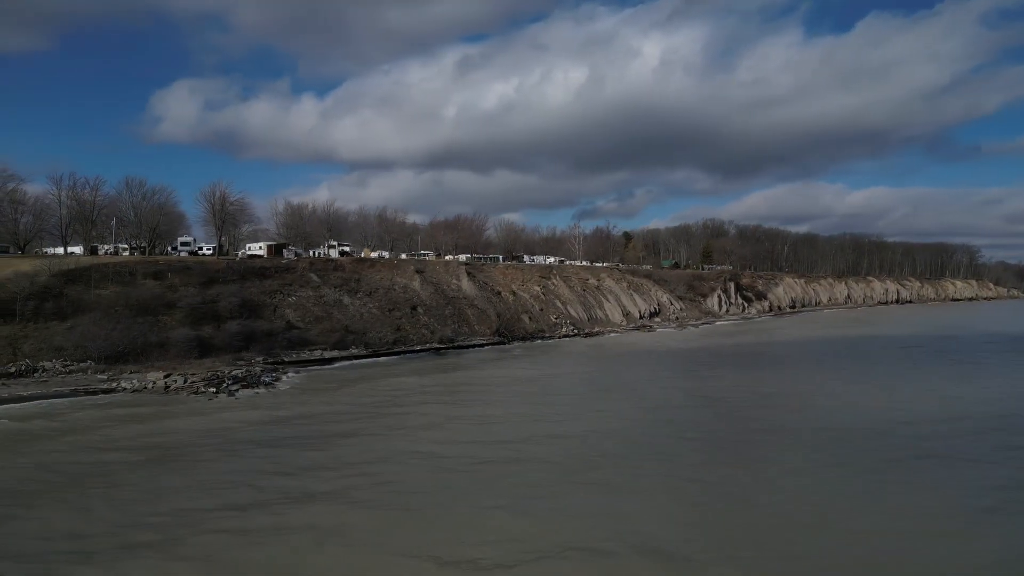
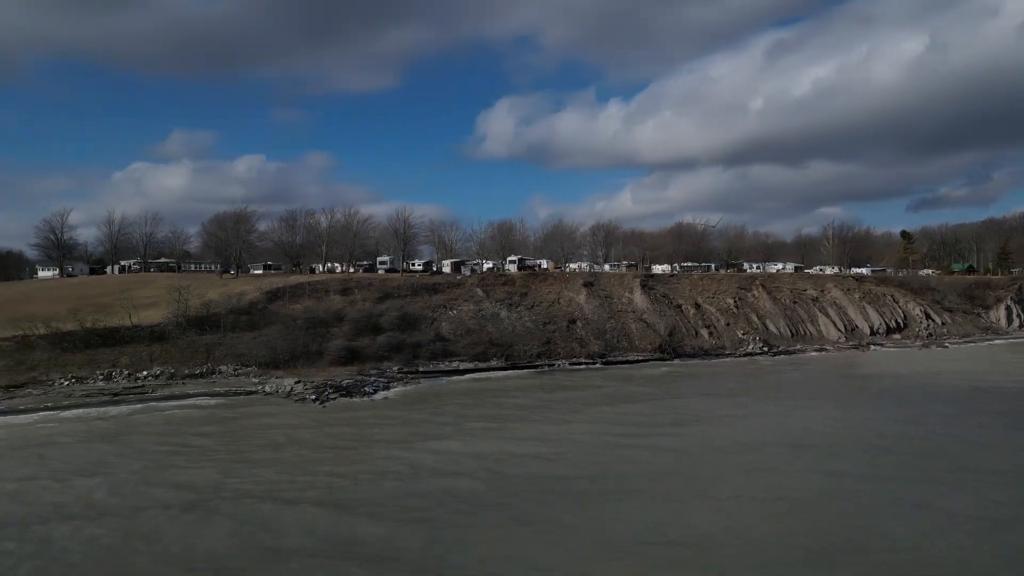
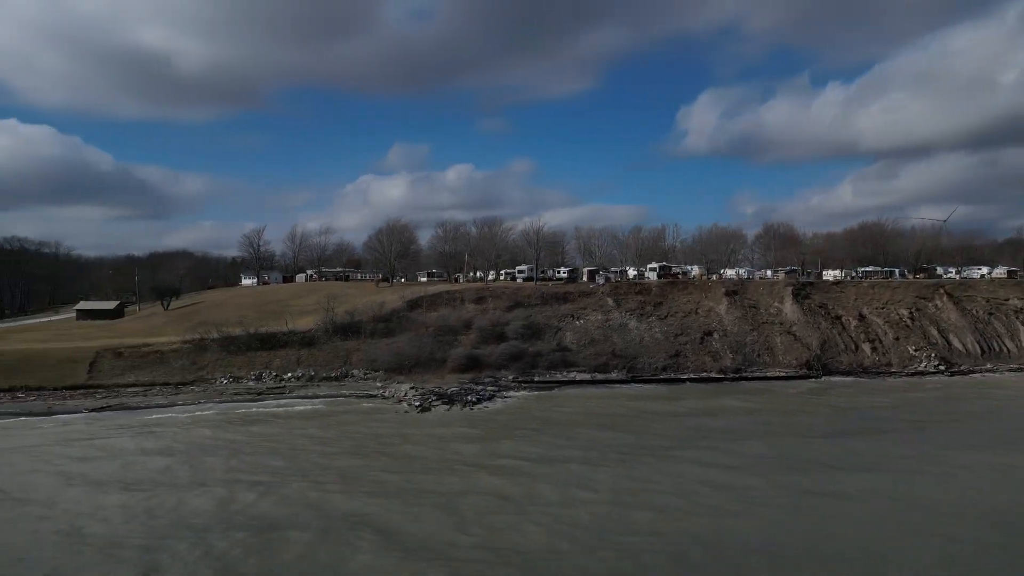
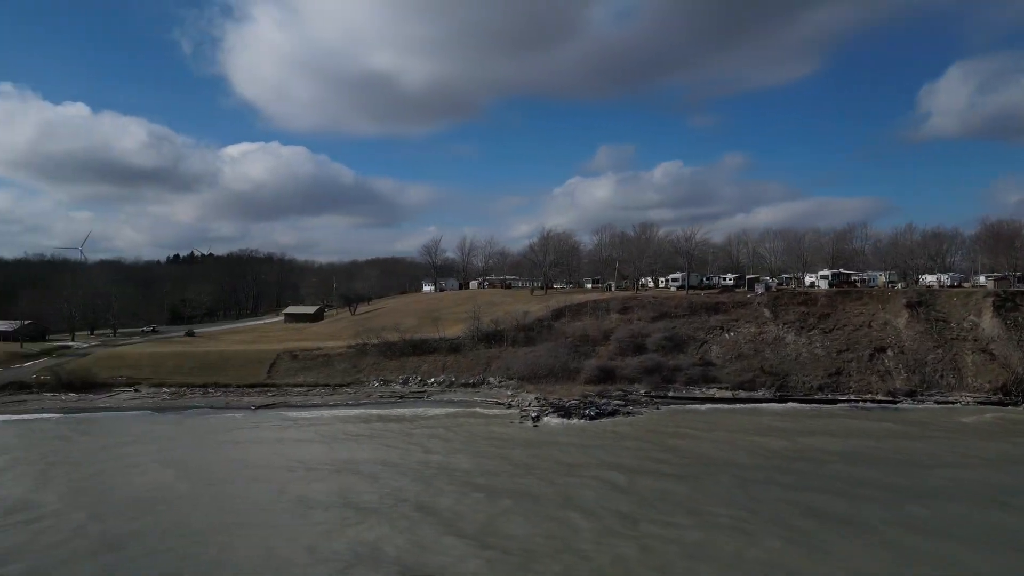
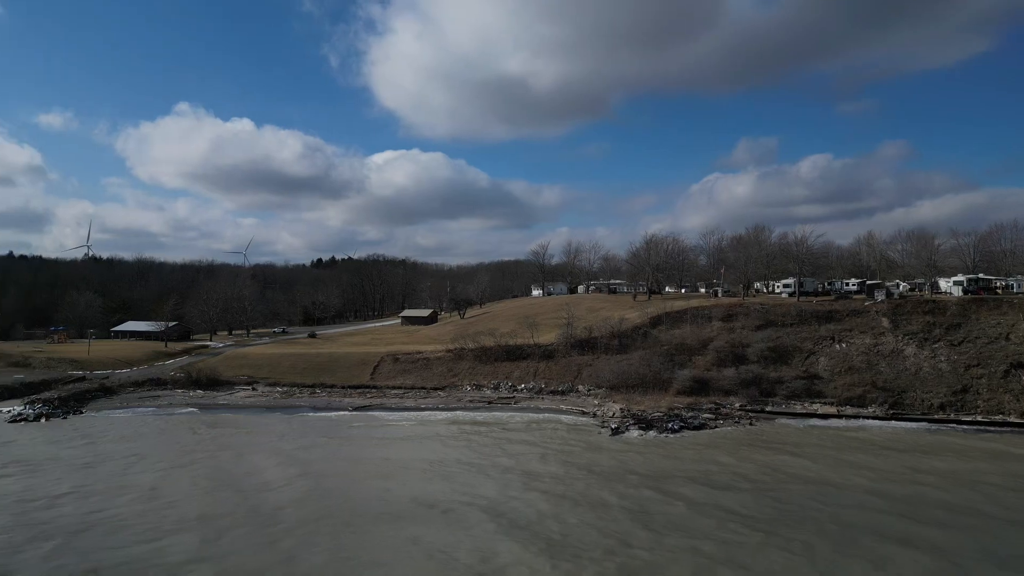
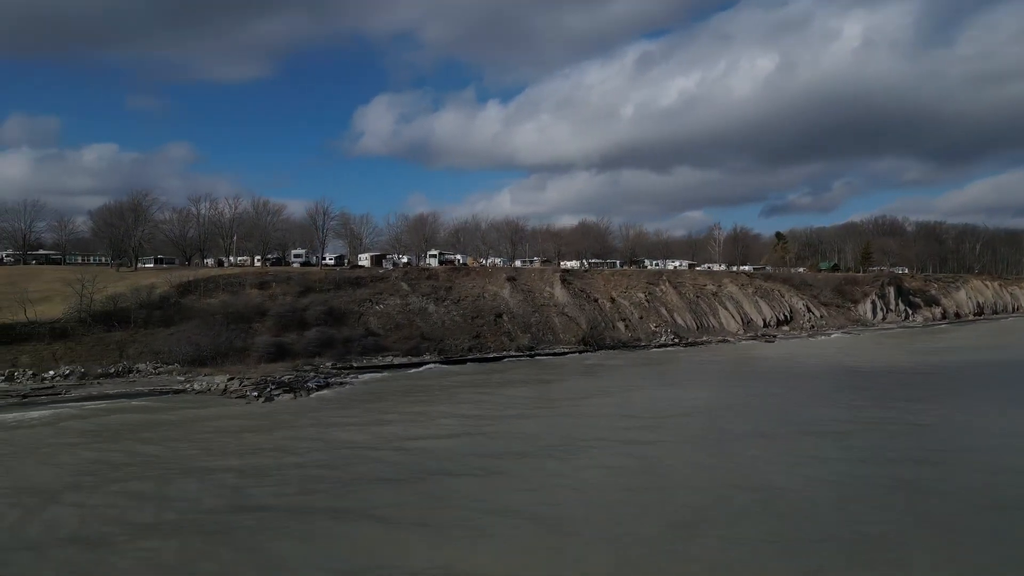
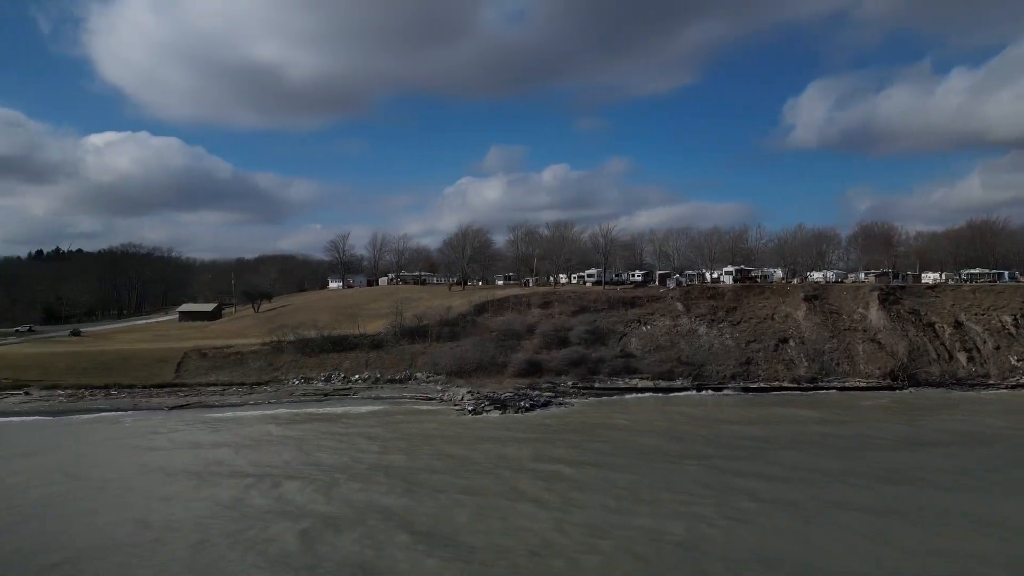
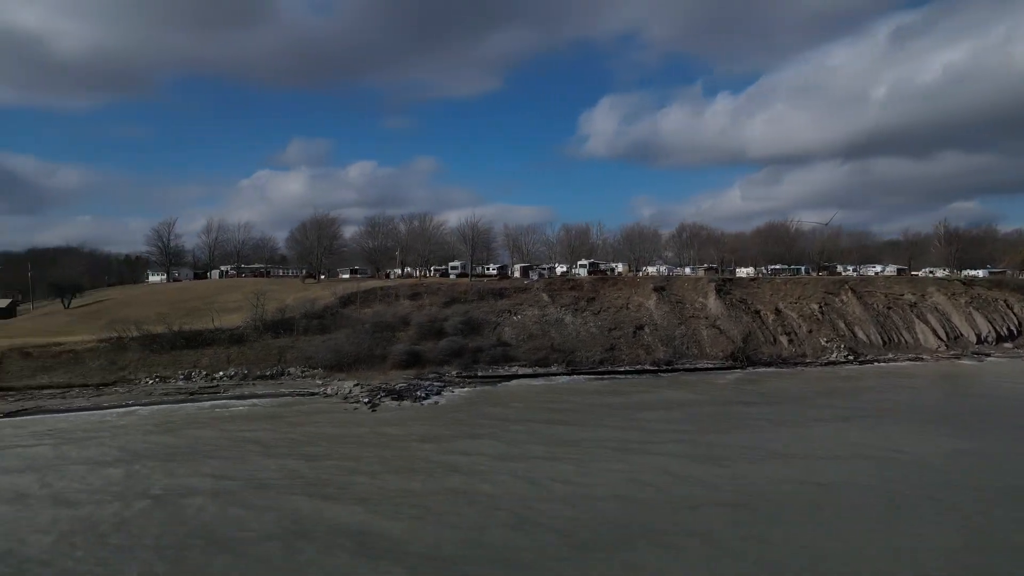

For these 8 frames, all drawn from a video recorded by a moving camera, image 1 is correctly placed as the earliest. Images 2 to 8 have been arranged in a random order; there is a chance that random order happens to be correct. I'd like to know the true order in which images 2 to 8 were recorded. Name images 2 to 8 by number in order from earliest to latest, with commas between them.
6, 2, 8, 3, 7, 4, 5
